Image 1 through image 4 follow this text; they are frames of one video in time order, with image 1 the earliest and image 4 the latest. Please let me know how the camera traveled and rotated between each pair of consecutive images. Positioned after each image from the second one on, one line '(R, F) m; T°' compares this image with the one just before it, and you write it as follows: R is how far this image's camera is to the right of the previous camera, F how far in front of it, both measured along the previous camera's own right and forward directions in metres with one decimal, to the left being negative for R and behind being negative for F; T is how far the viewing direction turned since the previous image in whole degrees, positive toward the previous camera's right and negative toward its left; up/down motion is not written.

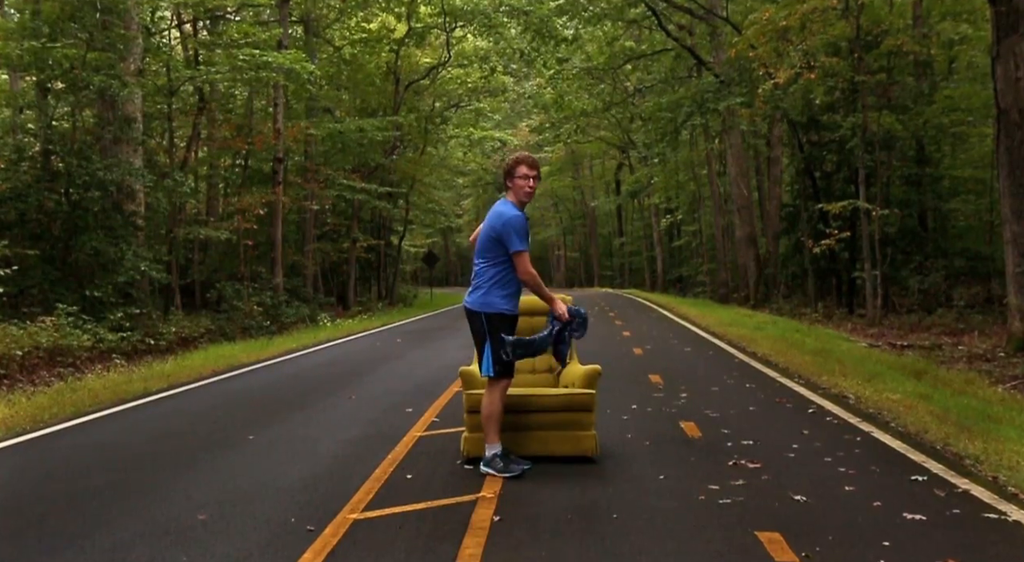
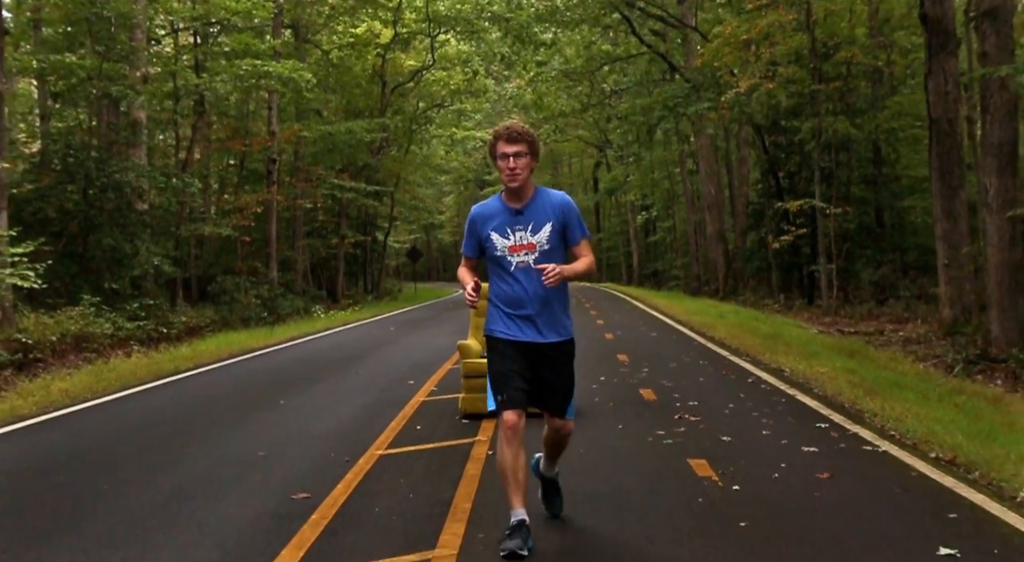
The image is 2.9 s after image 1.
(-0.1, -1.6) m; +1°
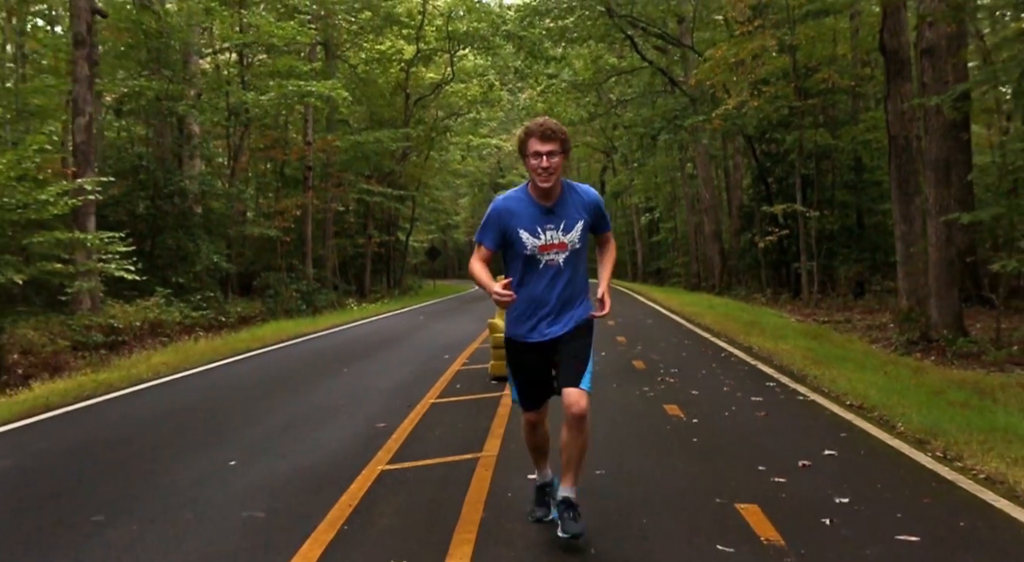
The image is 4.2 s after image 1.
(-0.1, -2.4) m; -1°
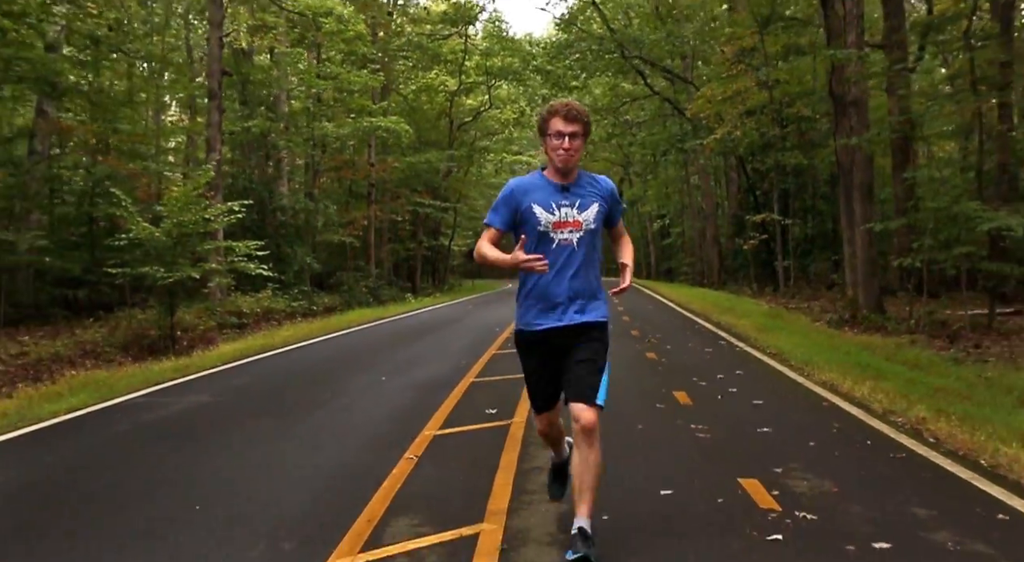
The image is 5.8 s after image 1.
(-0.1, -5.1) m; -2°
